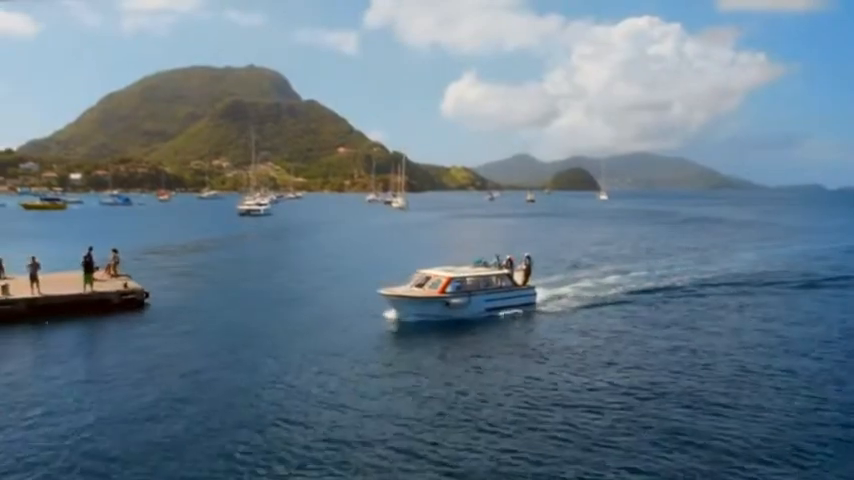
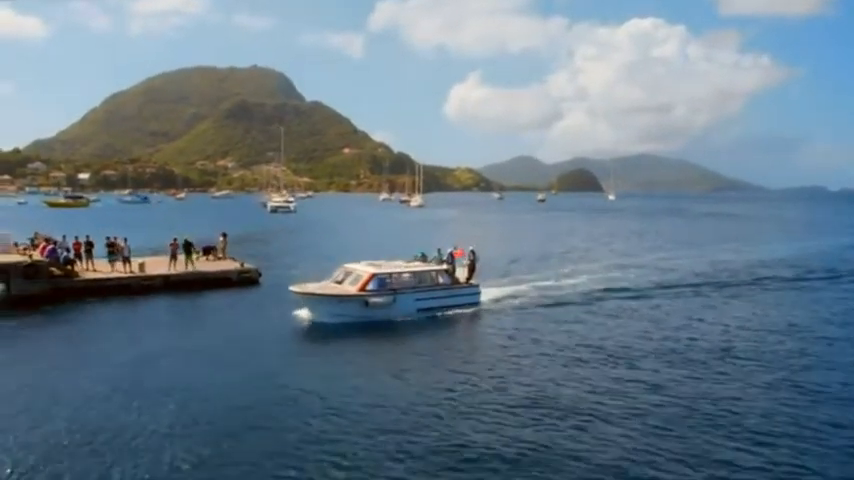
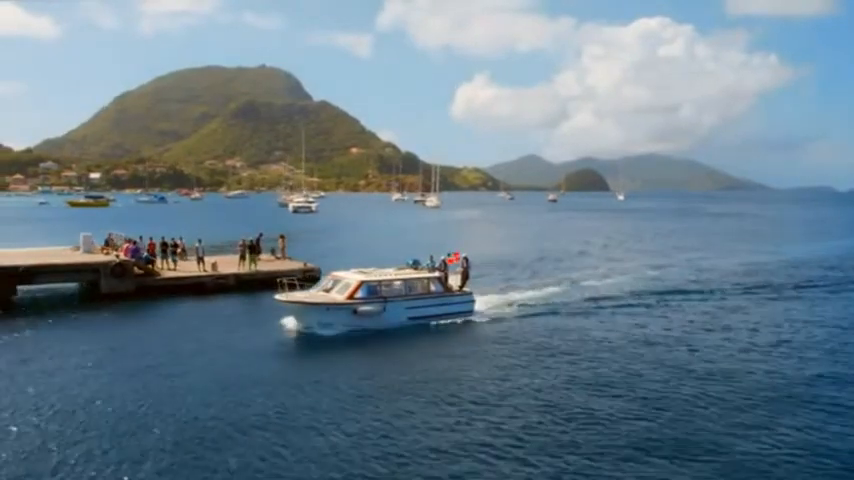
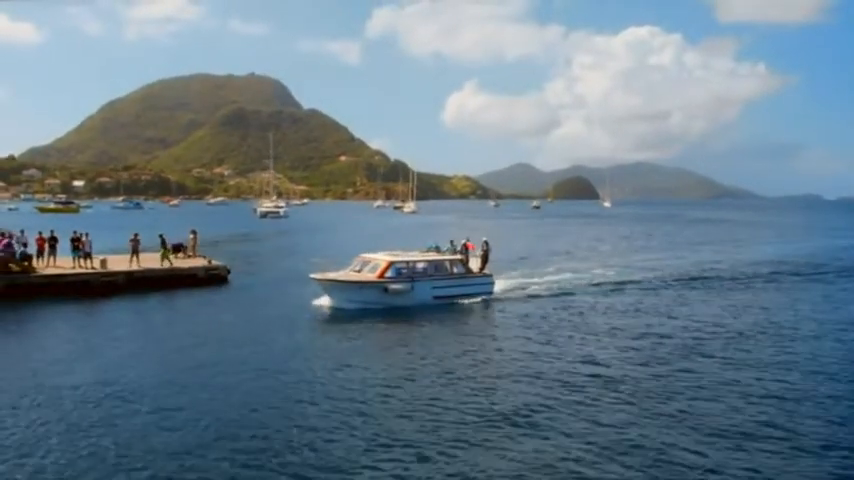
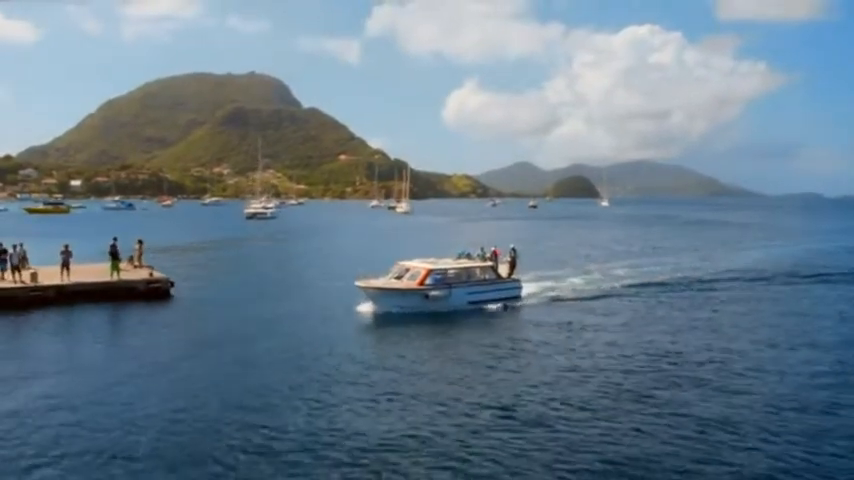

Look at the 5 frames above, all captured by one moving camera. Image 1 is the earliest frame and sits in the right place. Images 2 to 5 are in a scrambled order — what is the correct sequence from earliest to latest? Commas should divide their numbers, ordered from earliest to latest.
5, 4, 2, 3
